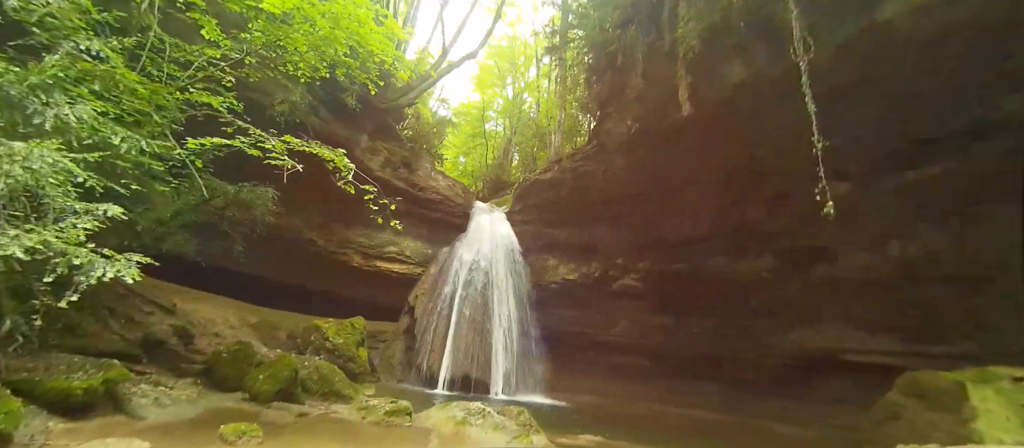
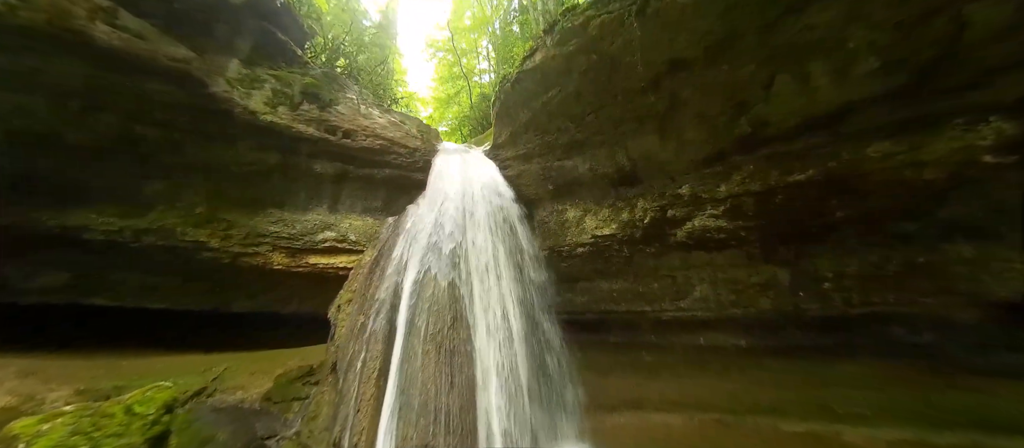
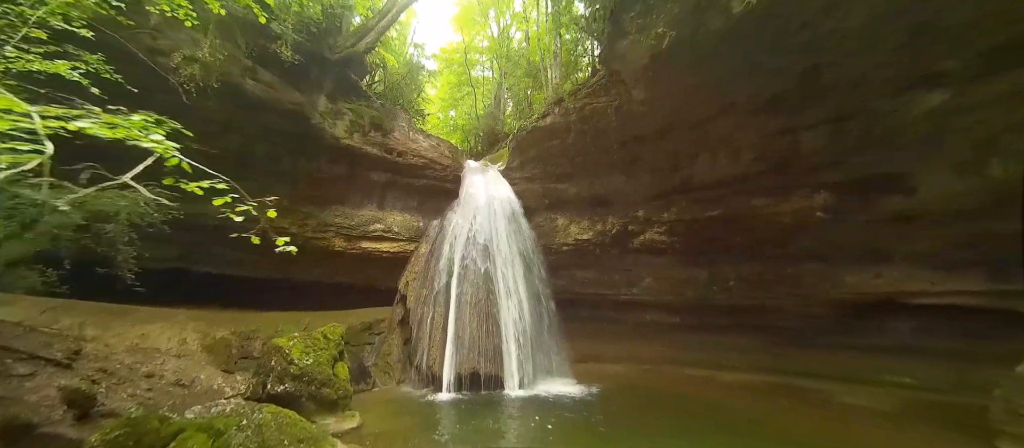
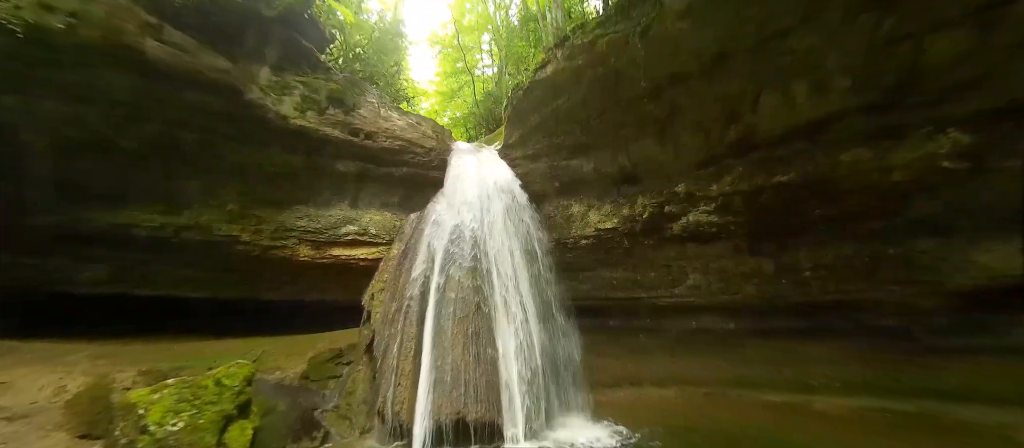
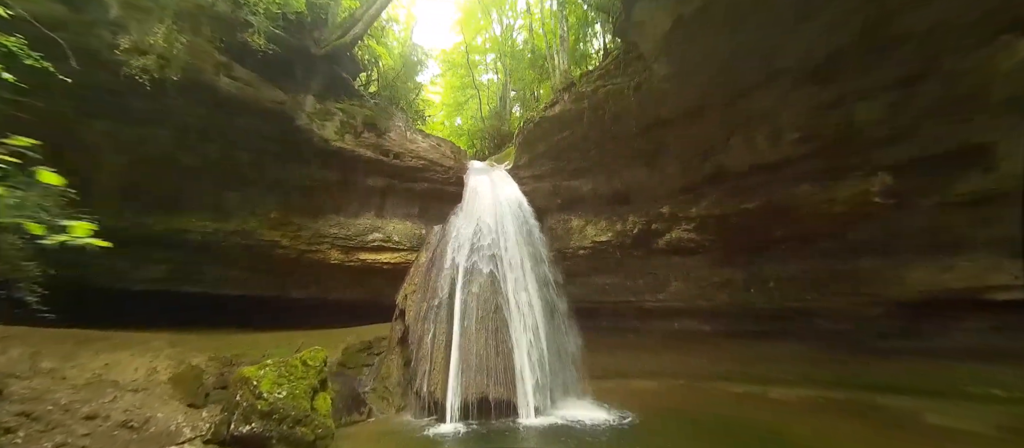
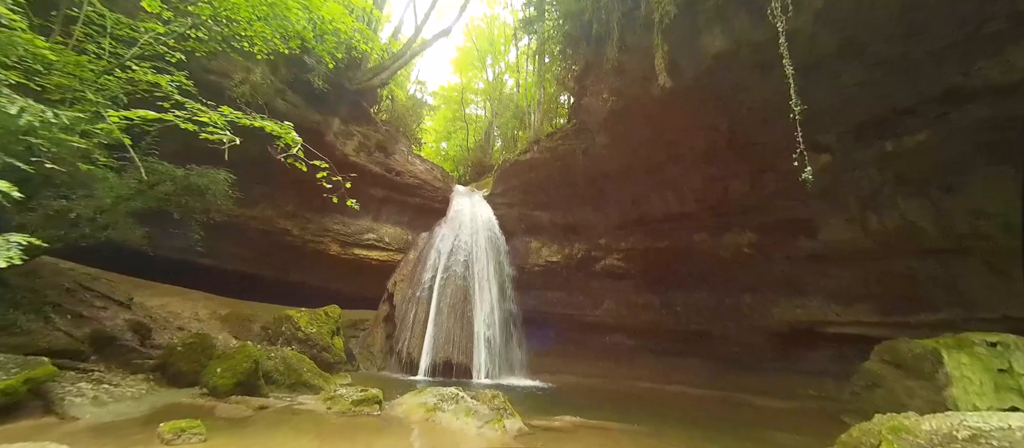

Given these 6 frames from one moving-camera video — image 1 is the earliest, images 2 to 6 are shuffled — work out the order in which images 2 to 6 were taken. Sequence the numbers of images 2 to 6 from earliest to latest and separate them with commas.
6, 3, 5, 4, 2
